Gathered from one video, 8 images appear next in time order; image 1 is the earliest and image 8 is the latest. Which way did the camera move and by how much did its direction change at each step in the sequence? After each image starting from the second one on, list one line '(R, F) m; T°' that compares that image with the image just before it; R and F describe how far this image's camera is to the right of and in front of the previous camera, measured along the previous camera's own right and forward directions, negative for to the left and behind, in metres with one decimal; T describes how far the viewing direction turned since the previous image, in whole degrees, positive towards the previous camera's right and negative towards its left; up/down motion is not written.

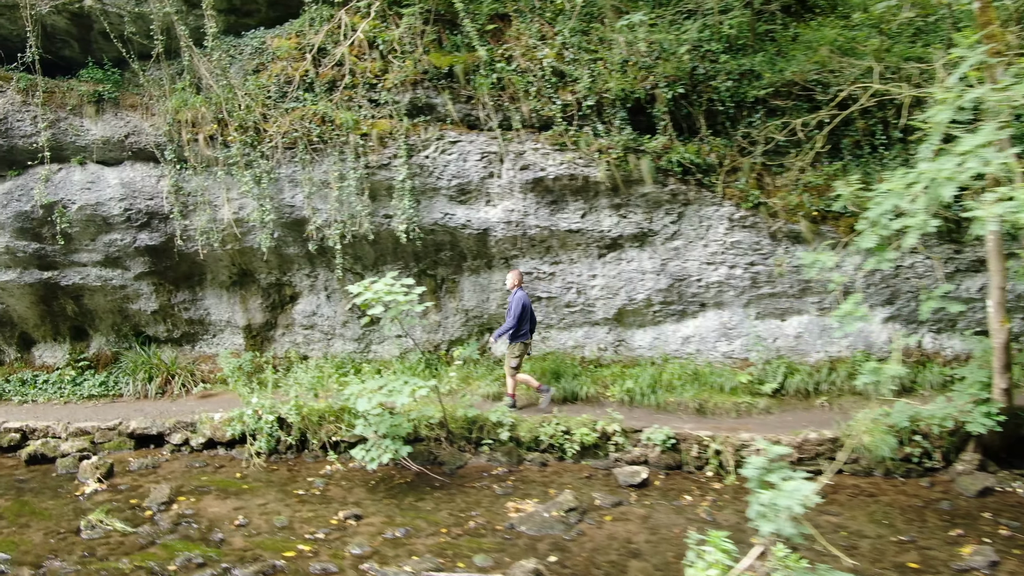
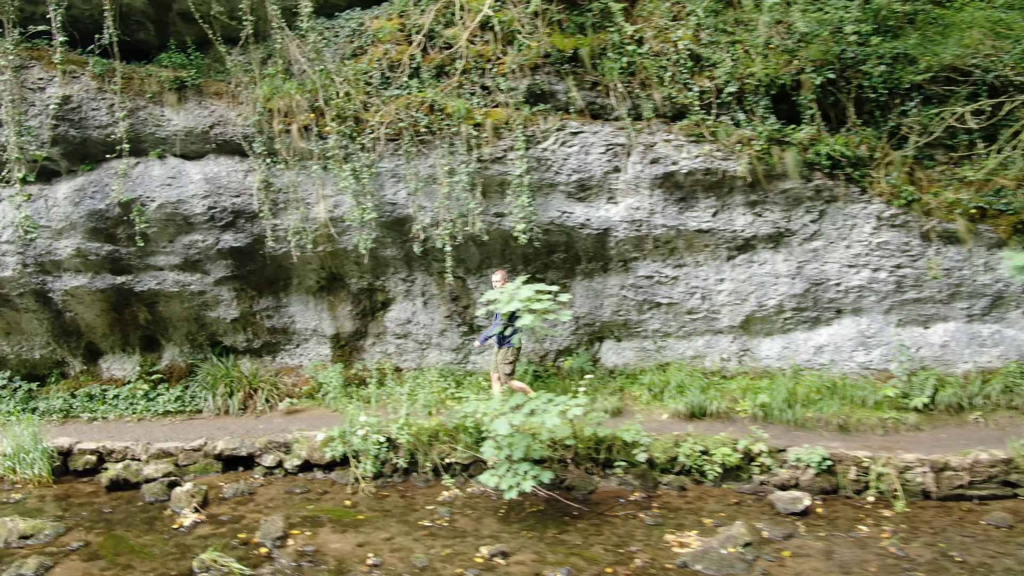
(-1.1, +0.6) m; 0°
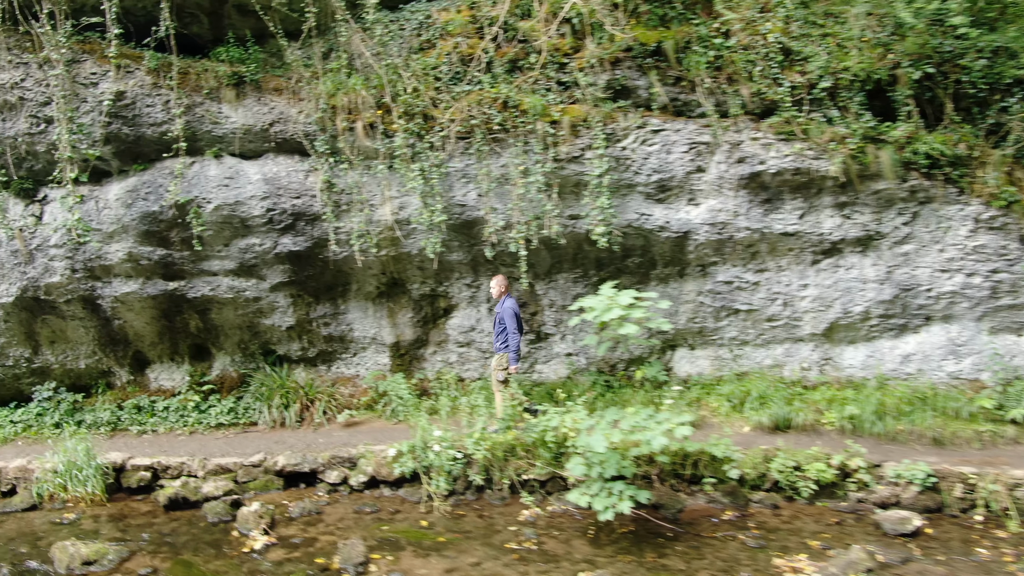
(-0.6, +0.3) m; 0°
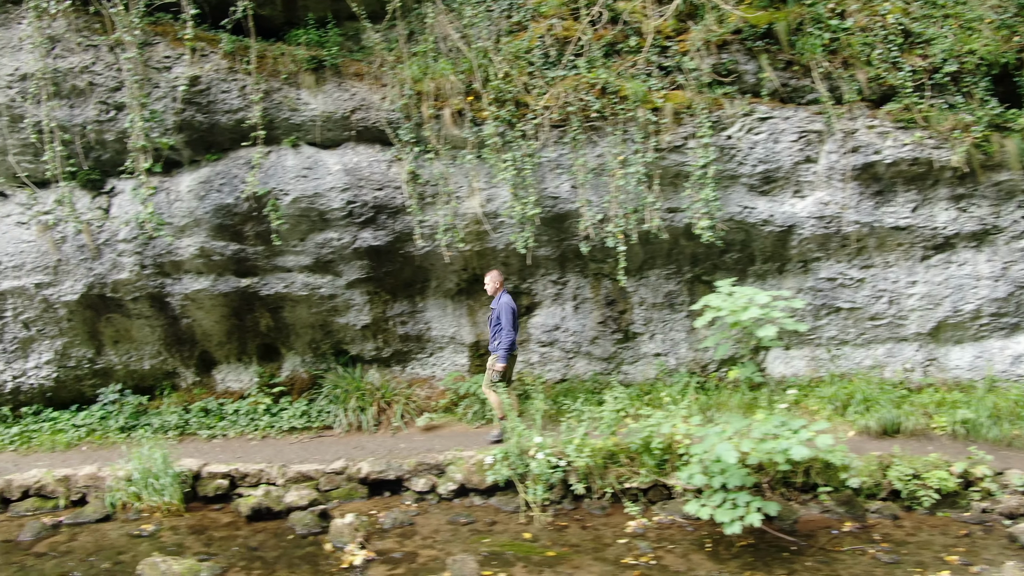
(-0.7, +0.3) m; 0°
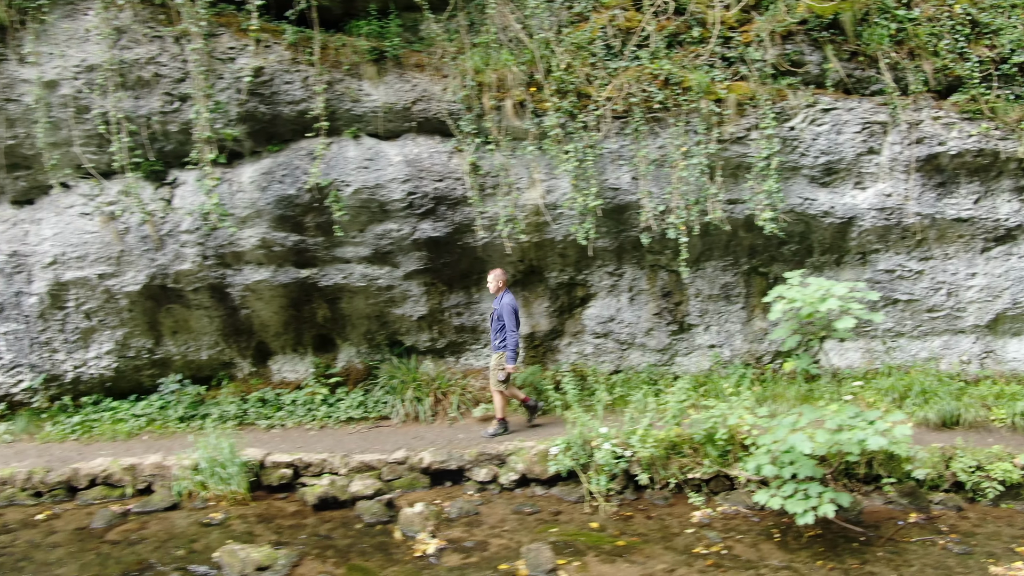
(-0.4, 0.0) m; 0°
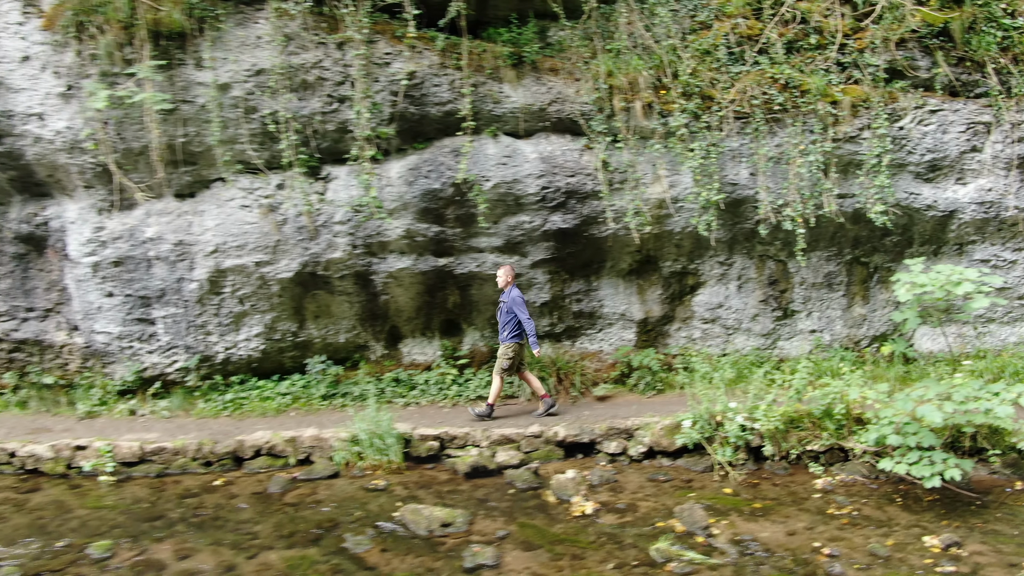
(-1.0, -0.4) m; 0°
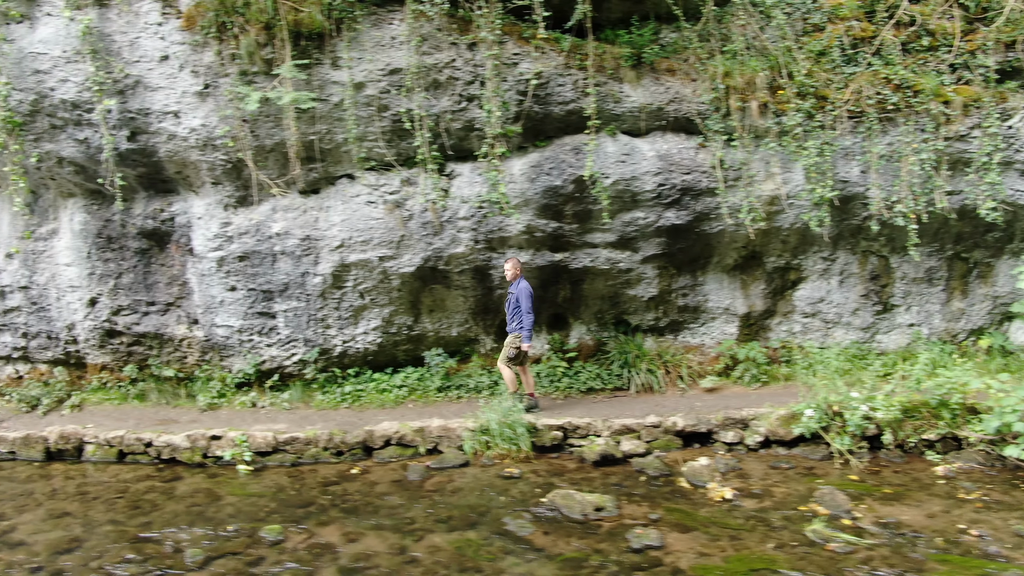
(-1.0, -0.2) m; 0°
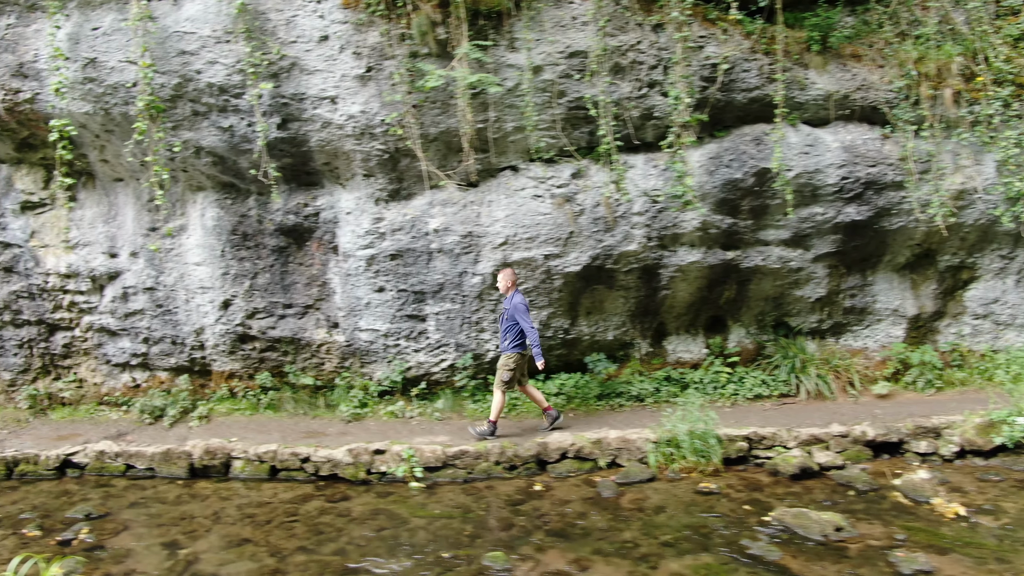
(-1.5, +0.4) m; +1°
